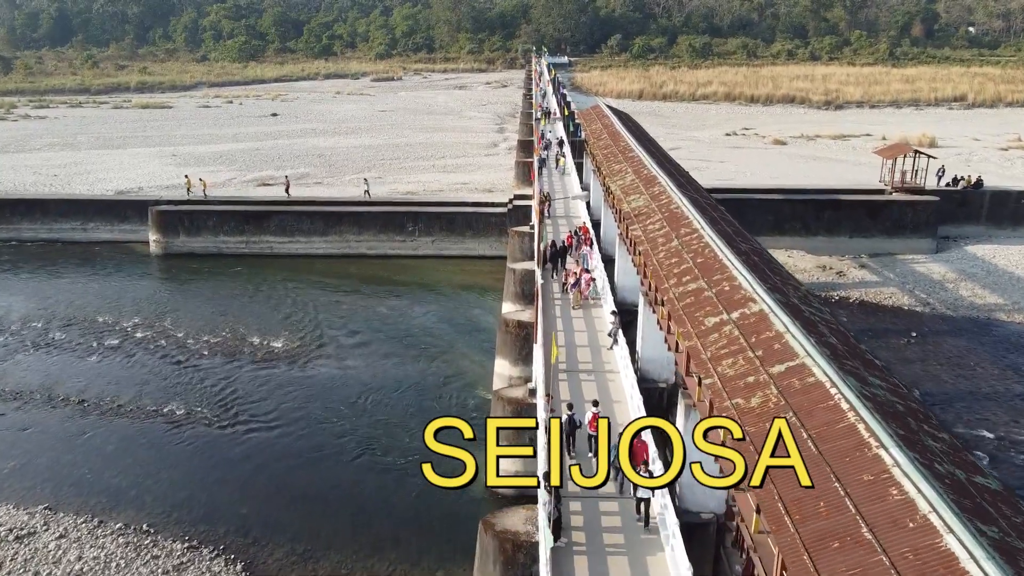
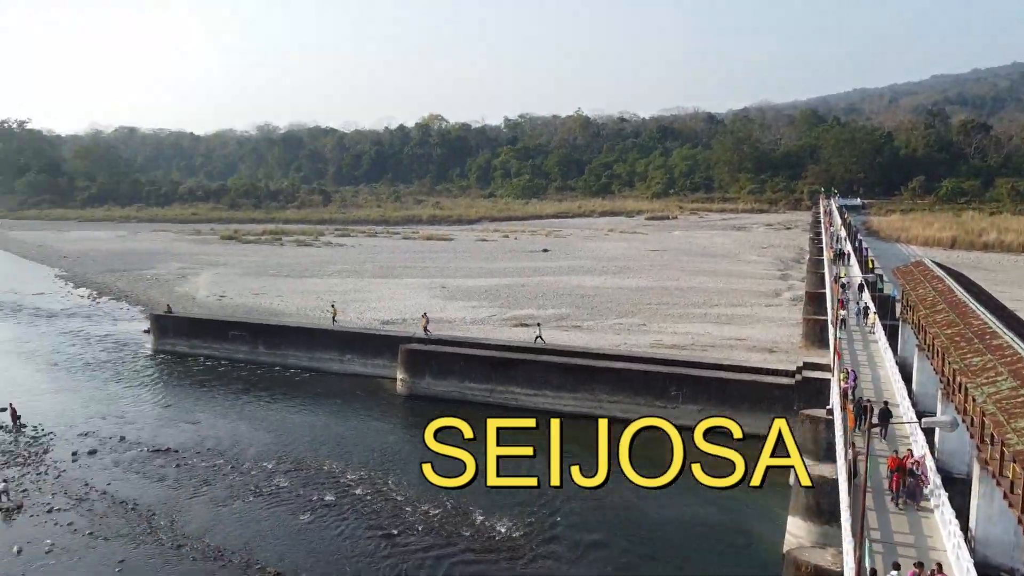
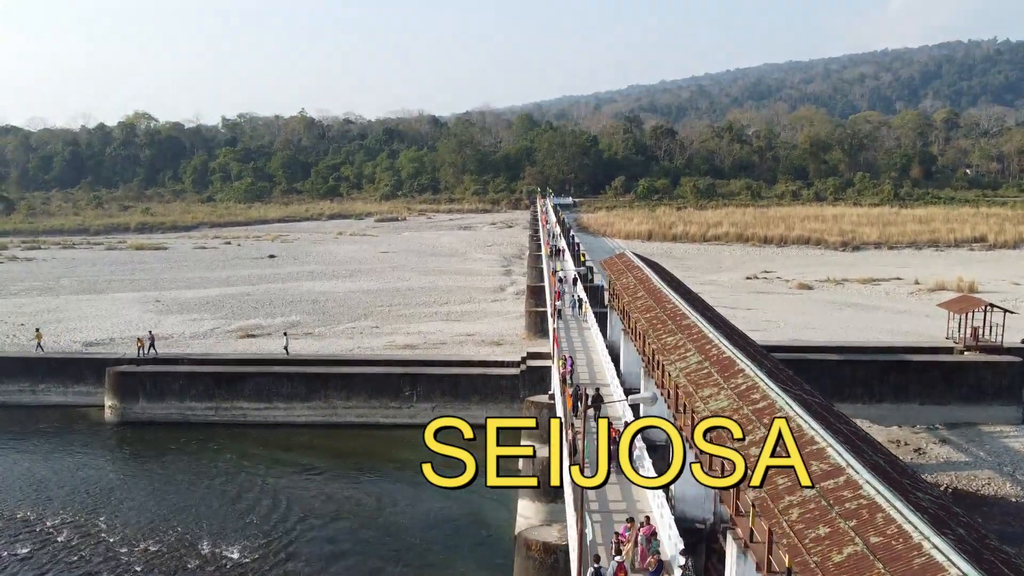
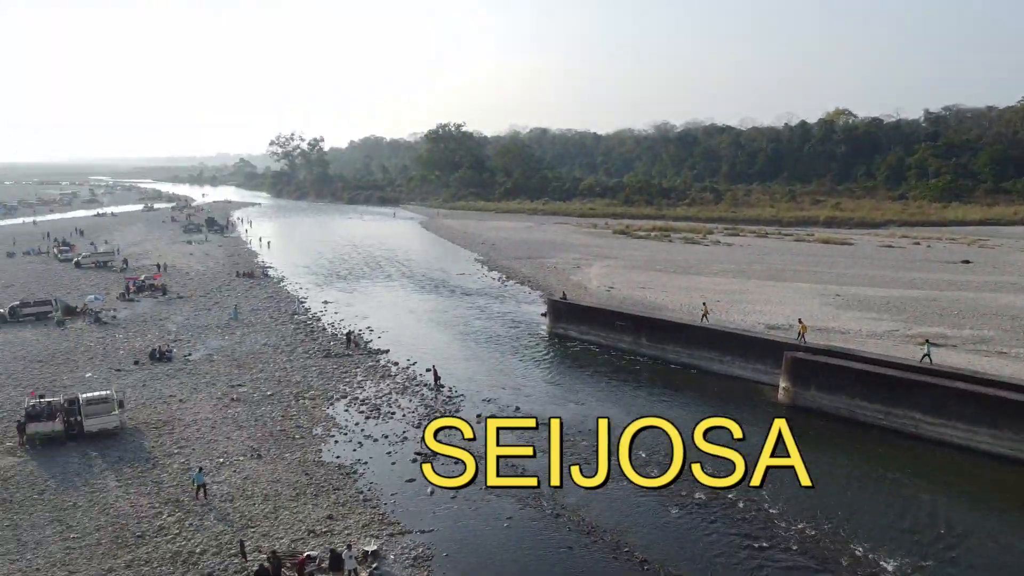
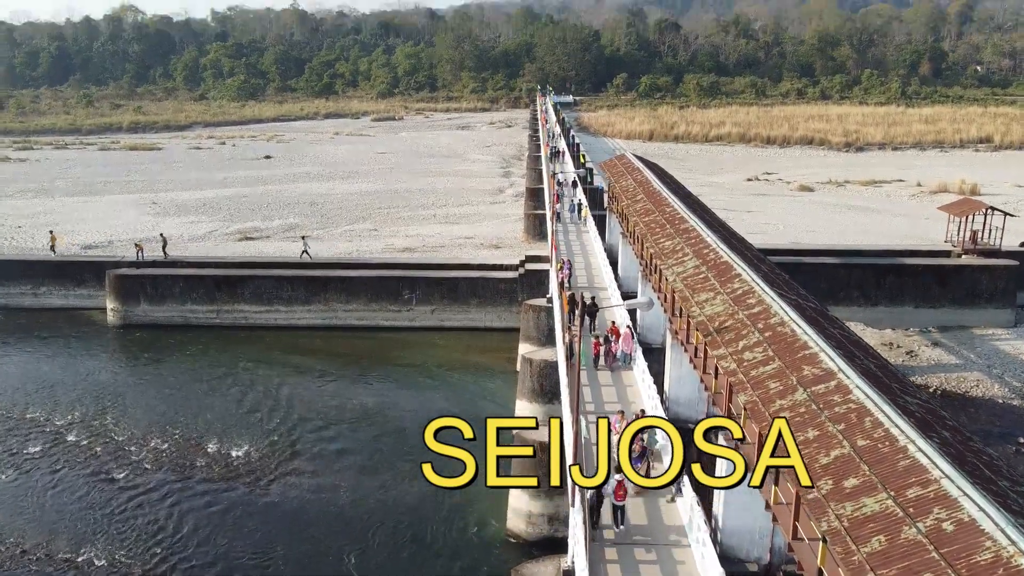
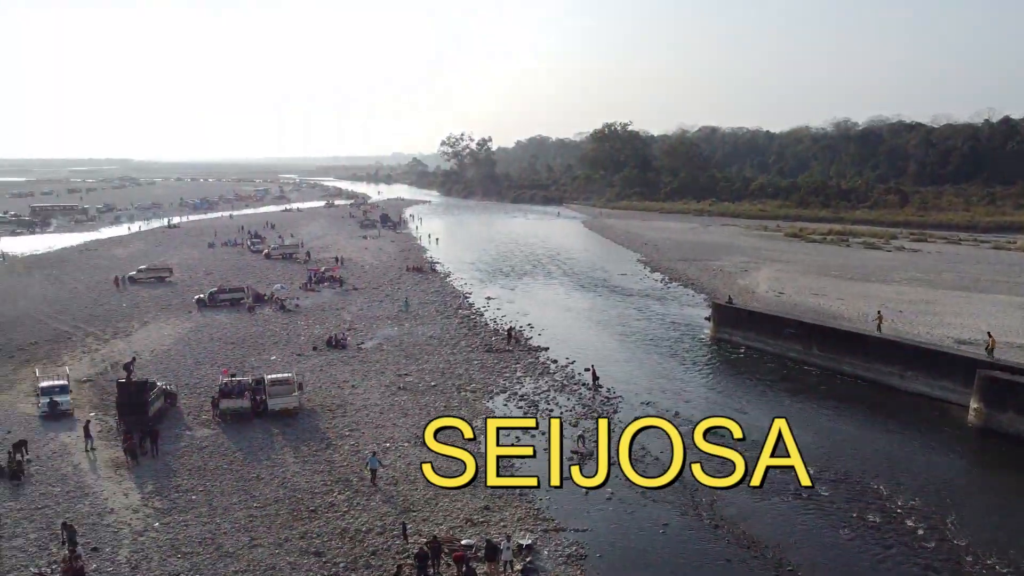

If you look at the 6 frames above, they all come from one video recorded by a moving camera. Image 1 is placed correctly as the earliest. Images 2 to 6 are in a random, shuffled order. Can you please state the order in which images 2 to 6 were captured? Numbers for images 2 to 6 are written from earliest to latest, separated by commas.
5, 3, 2, 4, 6
